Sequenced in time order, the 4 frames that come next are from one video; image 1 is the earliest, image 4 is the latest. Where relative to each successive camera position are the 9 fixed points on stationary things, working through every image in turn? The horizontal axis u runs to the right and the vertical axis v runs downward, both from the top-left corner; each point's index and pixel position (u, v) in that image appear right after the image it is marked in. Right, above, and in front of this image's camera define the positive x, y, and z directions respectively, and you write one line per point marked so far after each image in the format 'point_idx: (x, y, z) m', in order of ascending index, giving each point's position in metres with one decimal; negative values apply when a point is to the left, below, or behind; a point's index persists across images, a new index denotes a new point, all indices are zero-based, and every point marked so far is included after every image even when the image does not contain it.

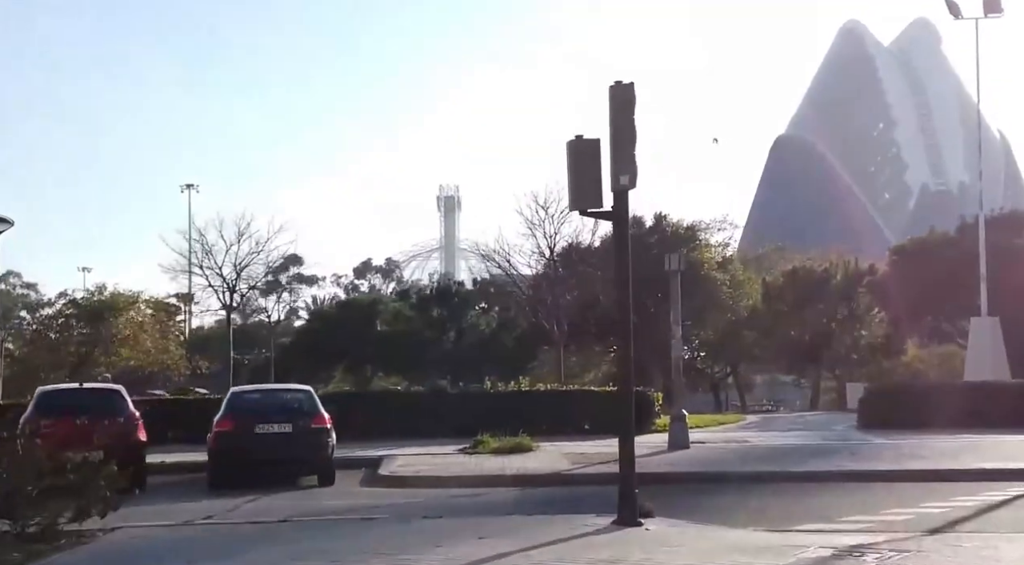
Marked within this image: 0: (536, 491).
0: (+0.4, -3.3, +20.0) m
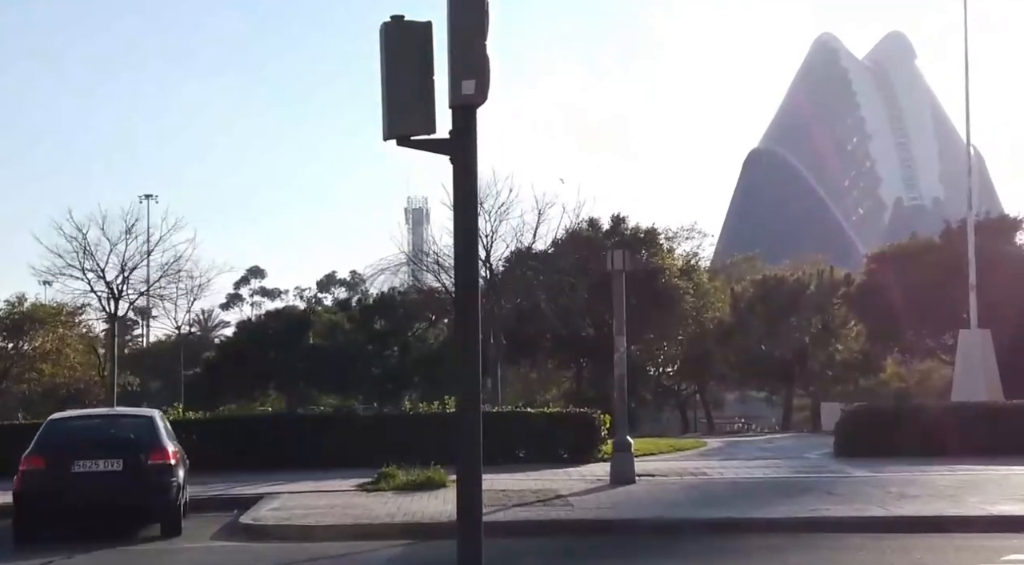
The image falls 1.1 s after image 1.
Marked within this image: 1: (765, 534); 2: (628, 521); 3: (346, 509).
0: (-1.1, -3.2, +15.5) m
1: (+3.3, -3.3, +16.9) m
2: (+1.6, -3.2, +17.3) m
3: (-2.4, -3.3, +18.9) m
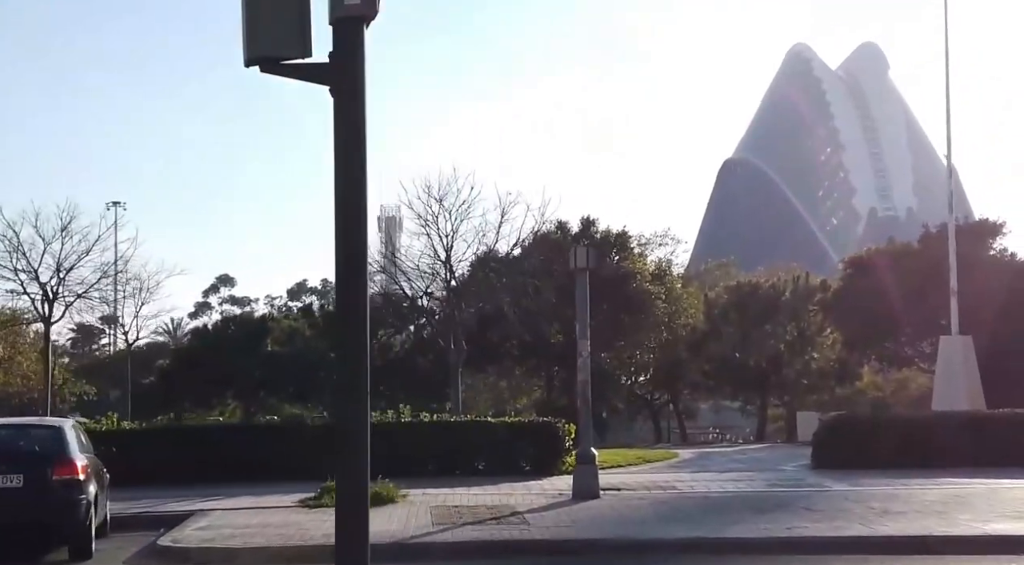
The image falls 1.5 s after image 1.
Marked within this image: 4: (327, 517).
0: (-1.7, -3.1, +13.8) m
1: (+2.7, -3.2, +15.3) m
2: (+0.9, -3.2, +15.7) m
3: (-3.1, -3.3, +17.2) m
4: (-2.7, -3.4, +18.9) m
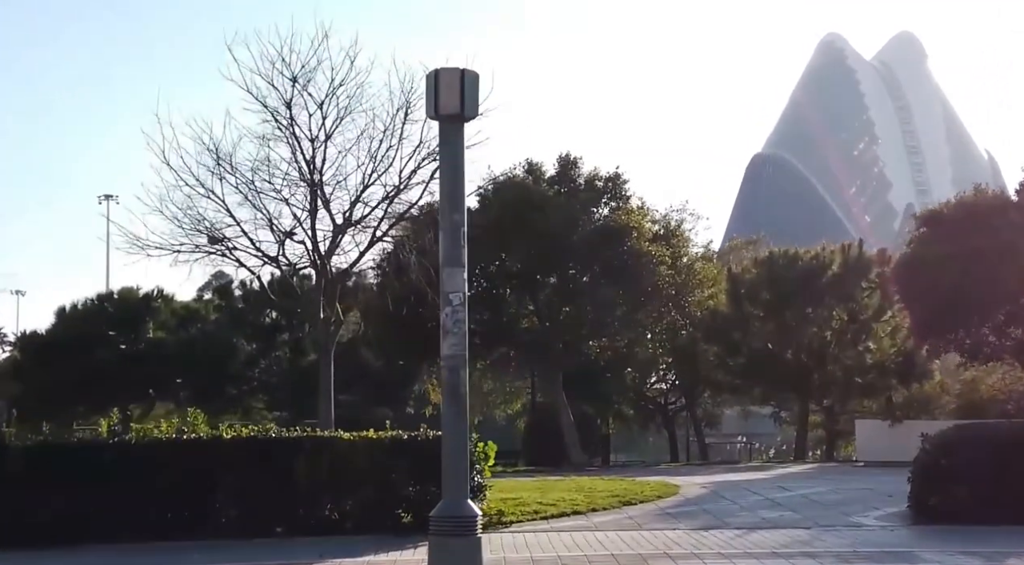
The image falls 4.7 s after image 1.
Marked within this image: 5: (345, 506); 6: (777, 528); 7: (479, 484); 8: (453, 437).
0: (-3.5, -2.0, +2.4) m
1: (+0.9, -2.1, +3.7) m
2: (-0.9, -2.1, +4.2) m
3: (-4.9, -2.2, +5.8) m
4: (-4.4, -2.4, +7.5) m
5: (-2.0, -2.6, +15.0) m
6: (+3.1, -2.8, +14.9) m
7: (-0.4, -2.4, +15.5) m
8: (-0.4, -1.2, +10.3) m
